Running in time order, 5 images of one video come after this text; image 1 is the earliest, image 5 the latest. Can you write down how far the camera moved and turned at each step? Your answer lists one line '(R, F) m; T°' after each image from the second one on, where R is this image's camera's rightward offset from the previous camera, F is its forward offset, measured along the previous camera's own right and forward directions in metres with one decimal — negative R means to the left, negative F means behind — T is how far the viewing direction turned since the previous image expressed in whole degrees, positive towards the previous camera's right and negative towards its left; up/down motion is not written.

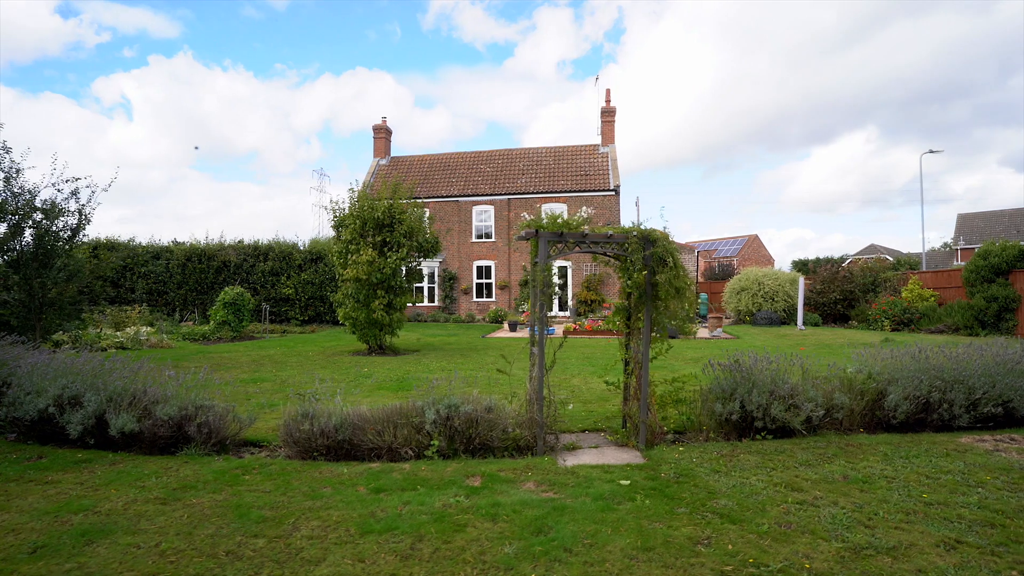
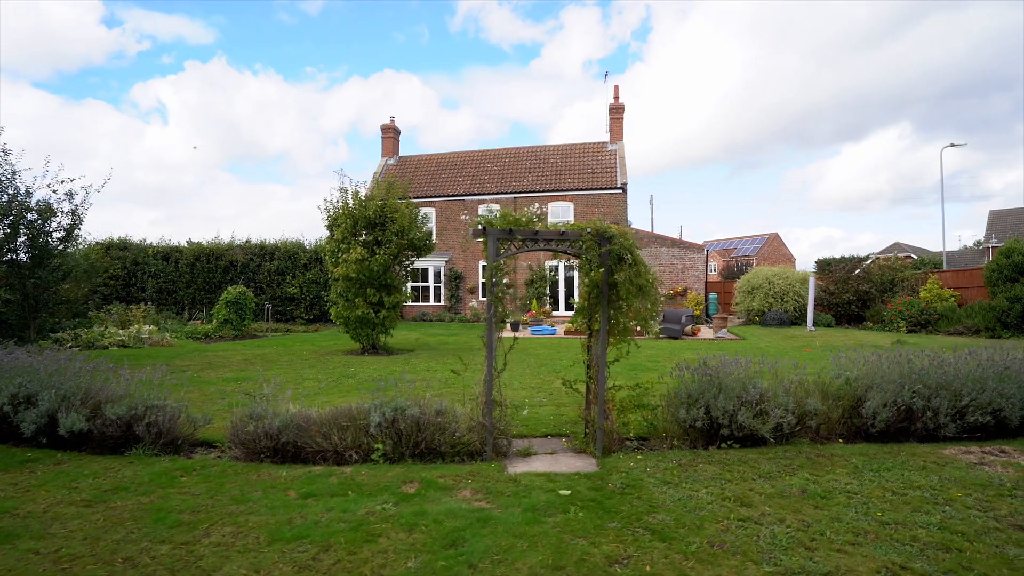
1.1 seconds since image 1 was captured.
(+0.8, +0.3) m; -3°
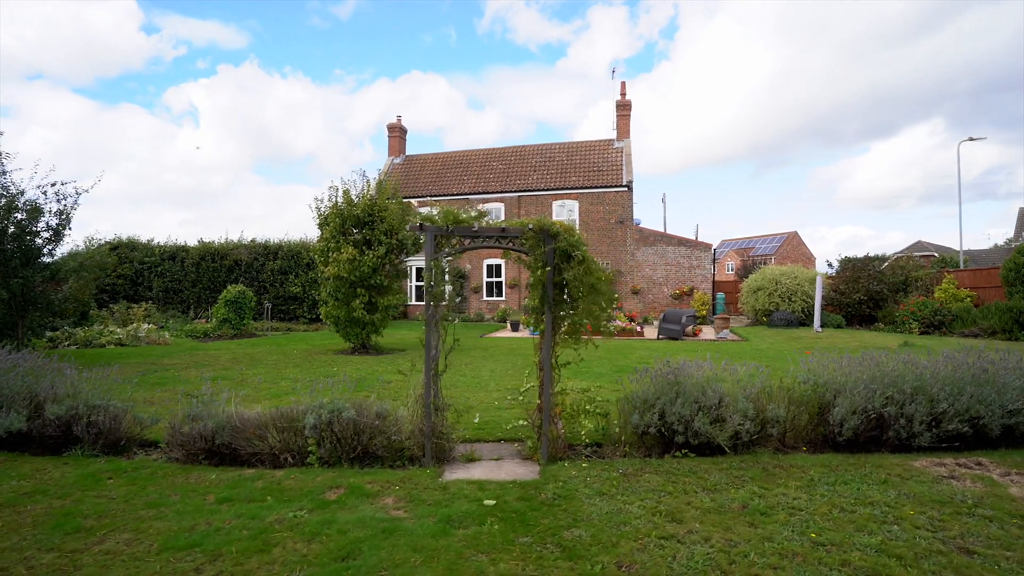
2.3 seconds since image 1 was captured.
(+0.8, +0.3) m; -3°
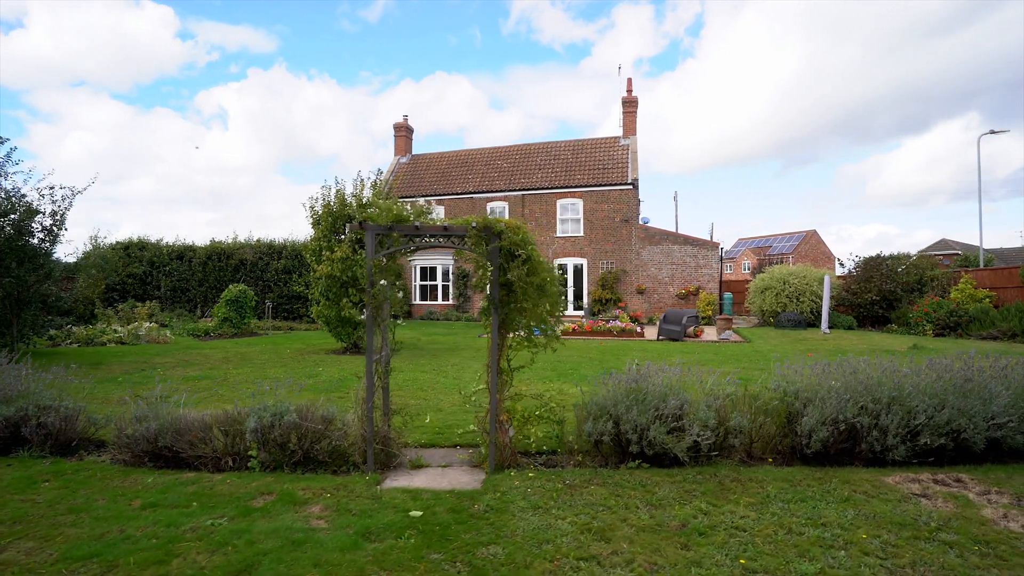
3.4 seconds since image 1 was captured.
(+0.7, +0.3) m; -2°
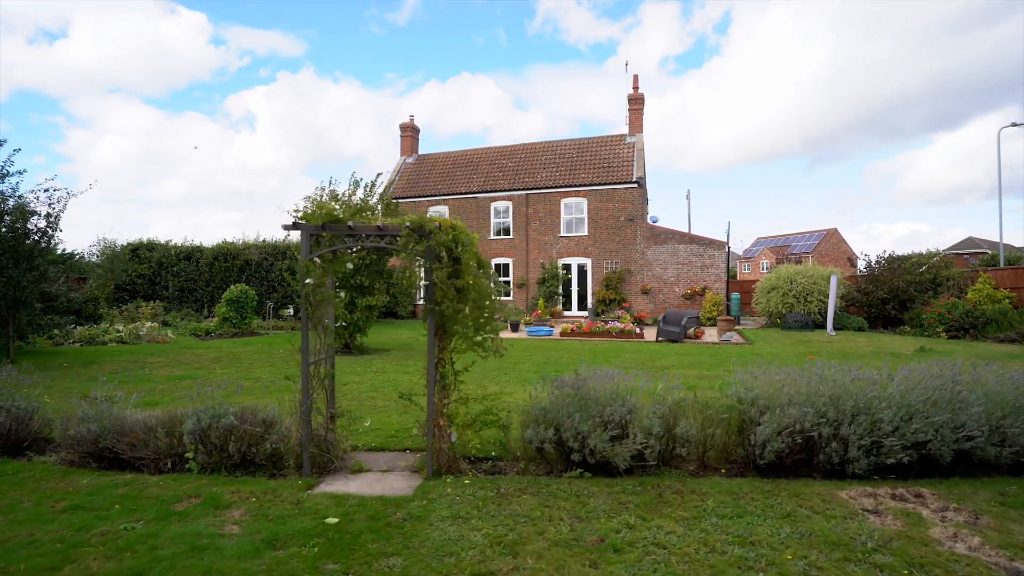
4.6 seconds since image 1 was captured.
(+0.7, +0.2) m; -2°
